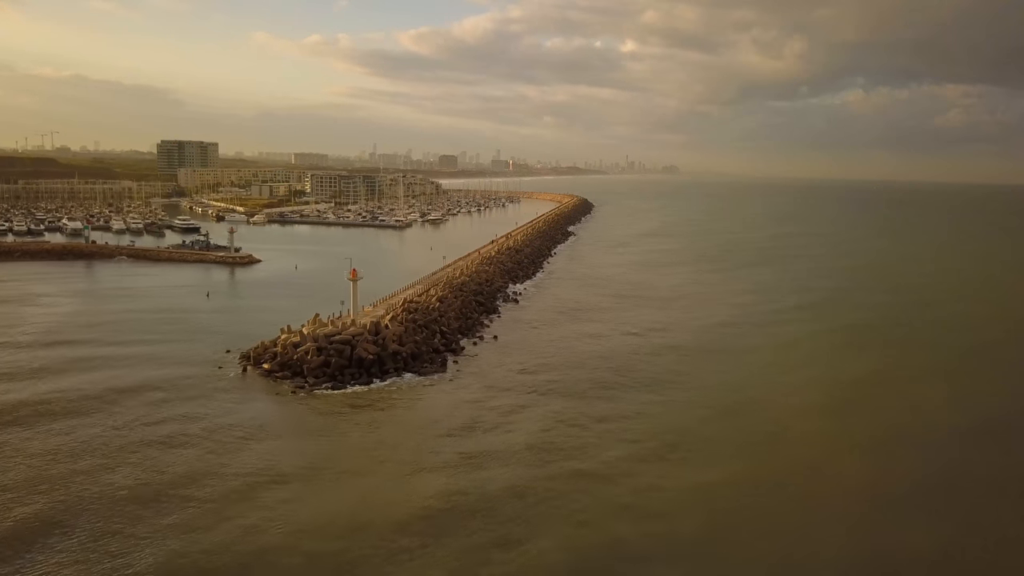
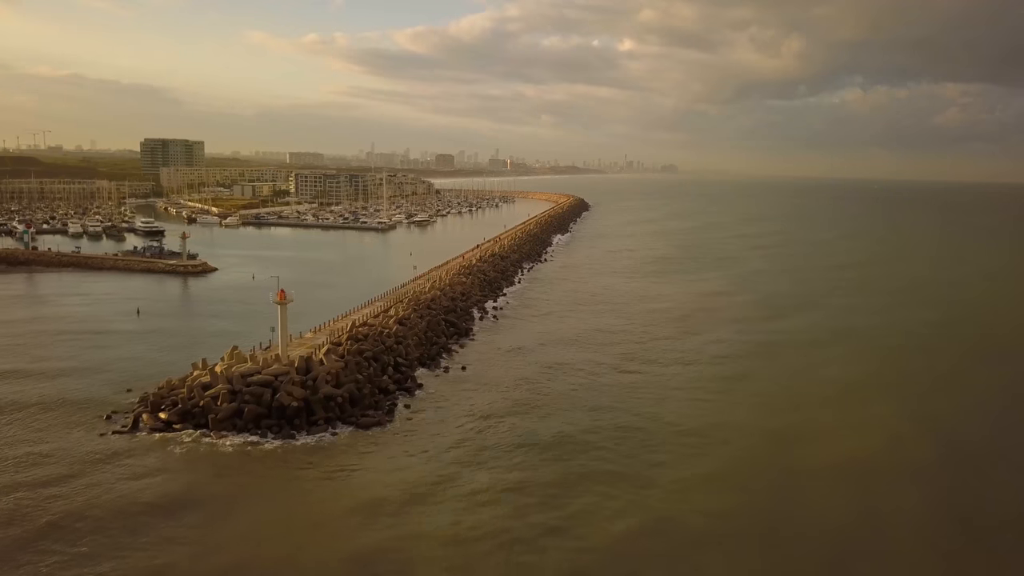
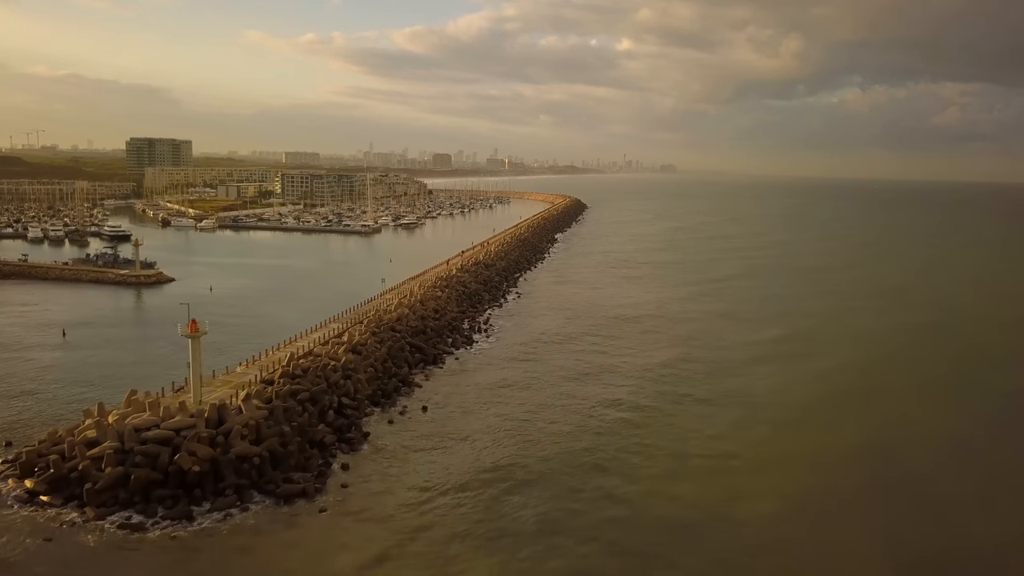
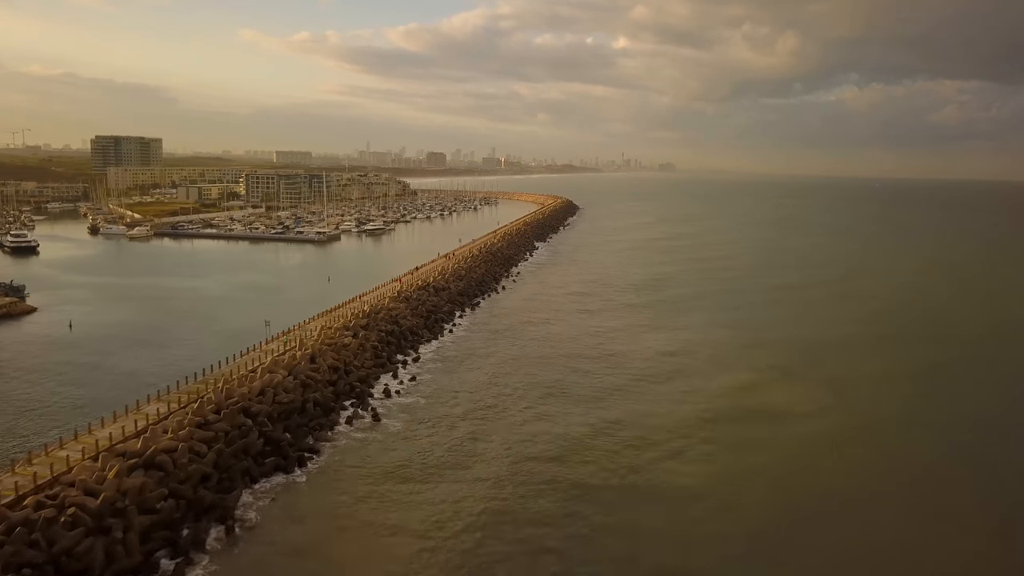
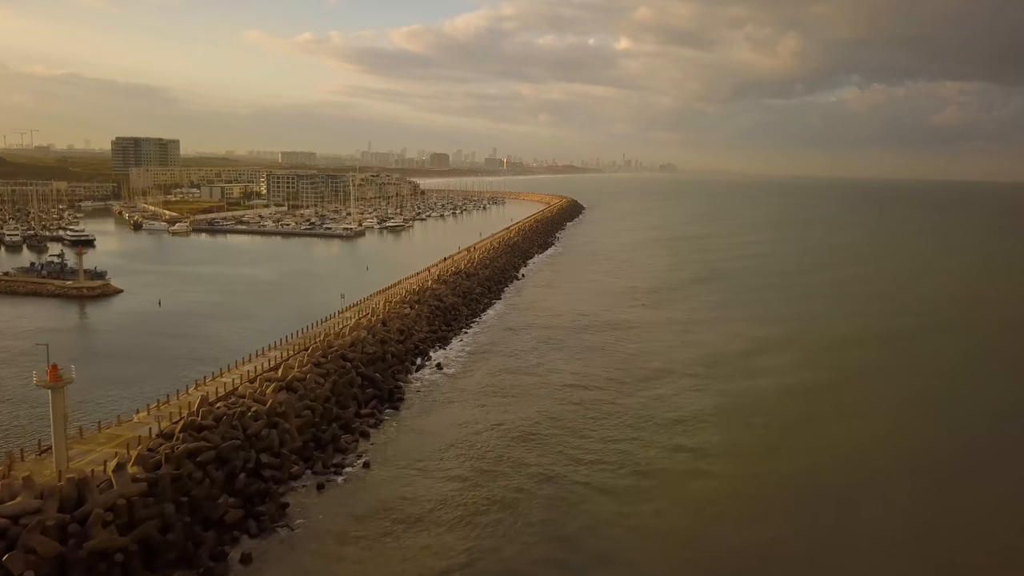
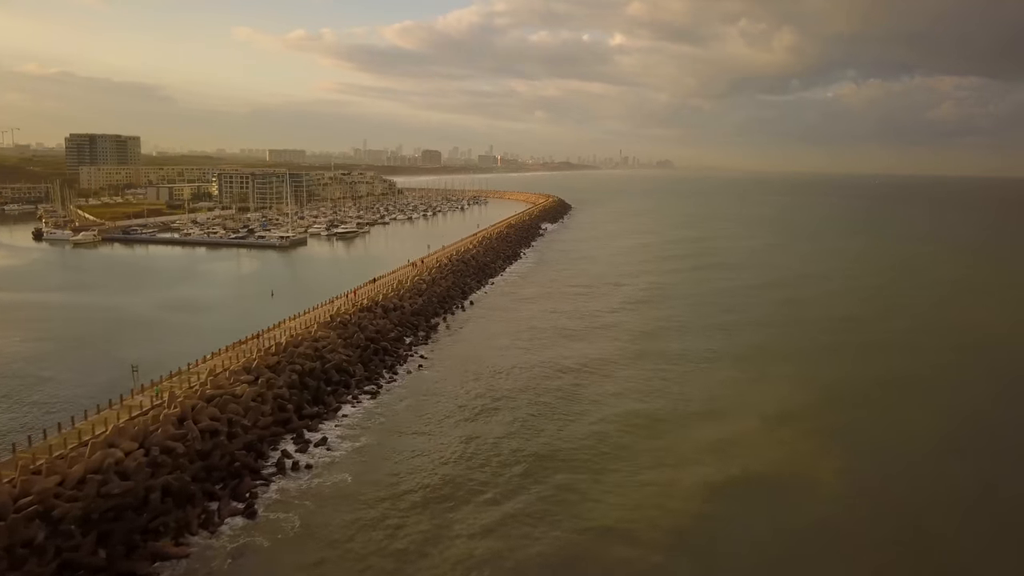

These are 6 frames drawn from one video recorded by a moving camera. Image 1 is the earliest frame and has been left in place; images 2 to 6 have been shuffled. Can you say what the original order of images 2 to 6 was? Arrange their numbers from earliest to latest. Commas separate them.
2, 3, 5, 4, 6
